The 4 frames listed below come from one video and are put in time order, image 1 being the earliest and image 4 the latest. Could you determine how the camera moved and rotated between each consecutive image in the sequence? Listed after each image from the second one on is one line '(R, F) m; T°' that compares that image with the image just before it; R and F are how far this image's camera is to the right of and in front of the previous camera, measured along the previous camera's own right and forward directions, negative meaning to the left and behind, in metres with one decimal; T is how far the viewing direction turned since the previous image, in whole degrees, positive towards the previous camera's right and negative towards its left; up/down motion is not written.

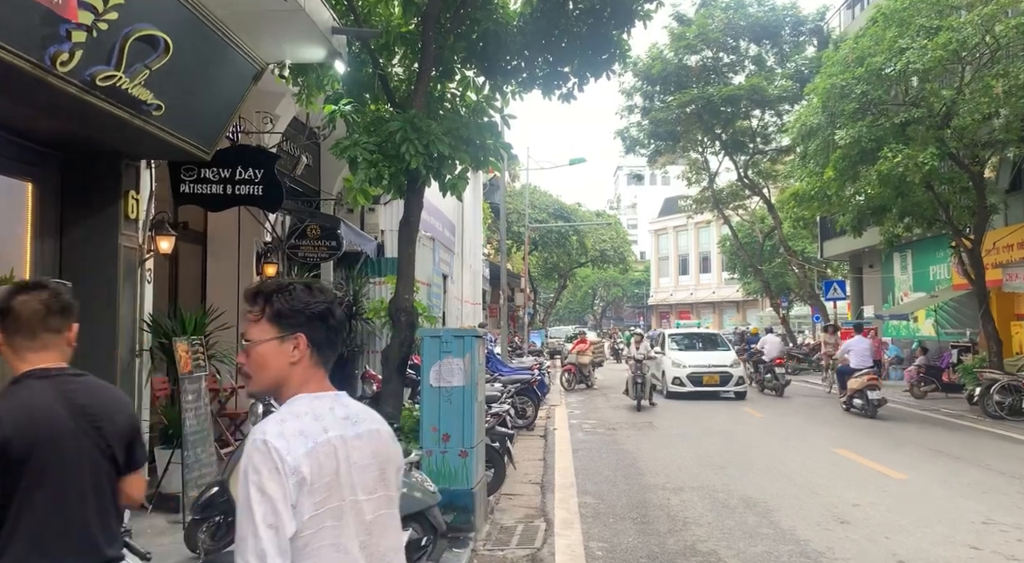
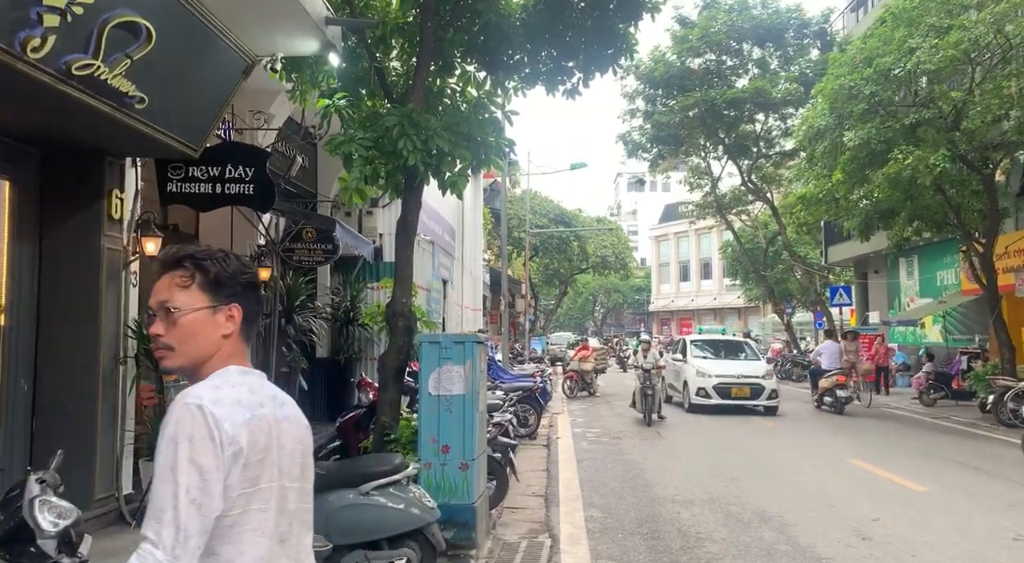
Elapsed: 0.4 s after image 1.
(0.0, +0.3) m; 0°
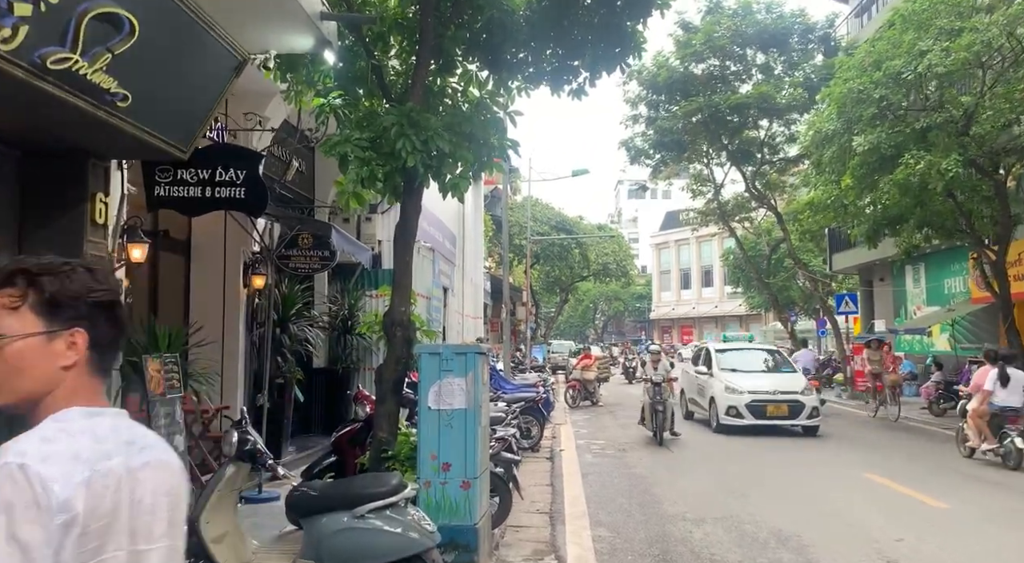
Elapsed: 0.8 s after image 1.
(0.0, +0.3) m; 0°
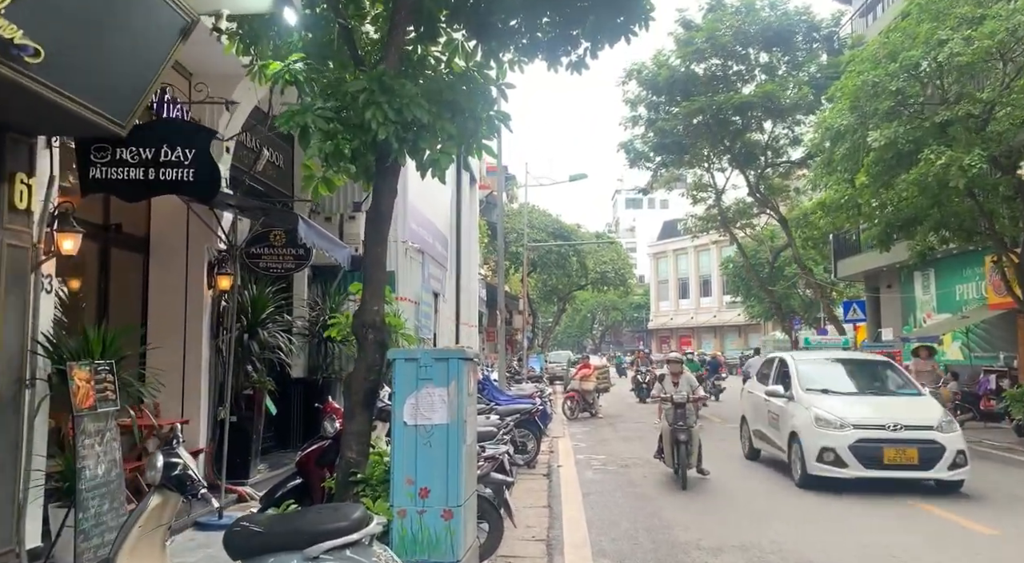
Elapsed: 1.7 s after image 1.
(+0.1, +0.9) m; 0°
